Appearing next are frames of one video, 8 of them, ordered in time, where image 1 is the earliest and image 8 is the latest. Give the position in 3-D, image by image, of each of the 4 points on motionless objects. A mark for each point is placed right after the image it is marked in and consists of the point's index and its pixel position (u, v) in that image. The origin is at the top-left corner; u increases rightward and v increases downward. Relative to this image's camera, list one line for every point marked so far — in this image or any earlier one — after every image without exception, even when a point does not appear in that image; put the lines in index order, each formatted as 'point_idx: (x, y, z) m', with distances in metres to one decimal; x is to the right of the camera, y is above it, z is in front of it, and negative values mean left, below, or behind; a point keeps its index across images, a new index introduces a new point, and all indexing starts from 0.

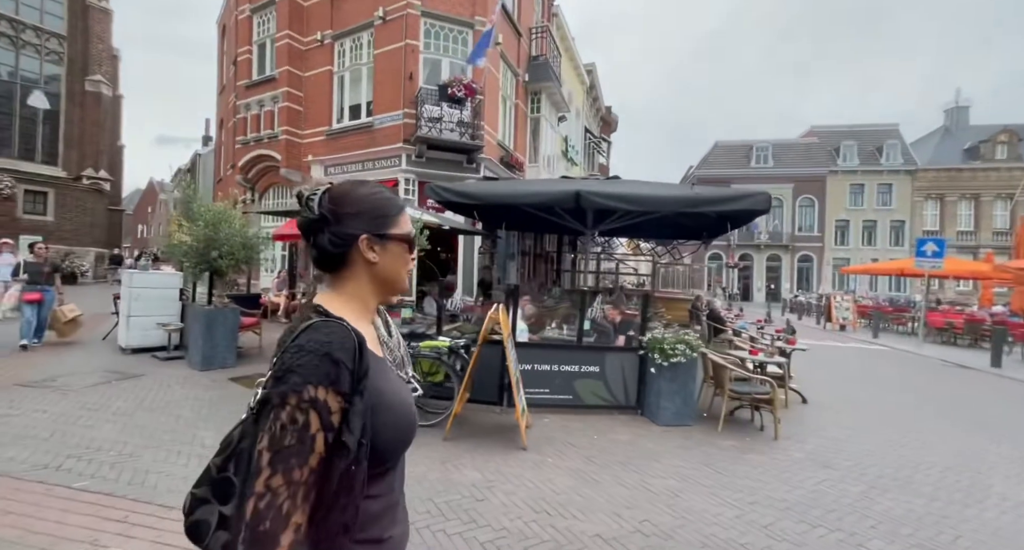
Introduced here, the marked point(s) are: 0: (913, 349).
0: (+14.6, -2.7, +16.3) m
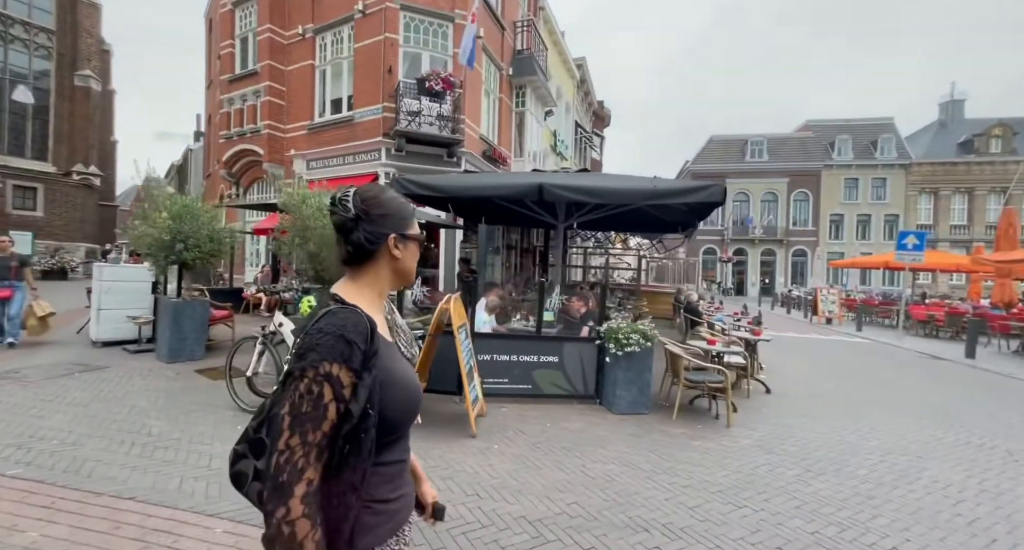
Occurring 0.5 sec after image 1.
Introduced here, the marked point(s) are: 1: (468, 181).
0: (+14.1, -2.5, +16.5) m
1: (-0.6, +1.2, +5.8) m
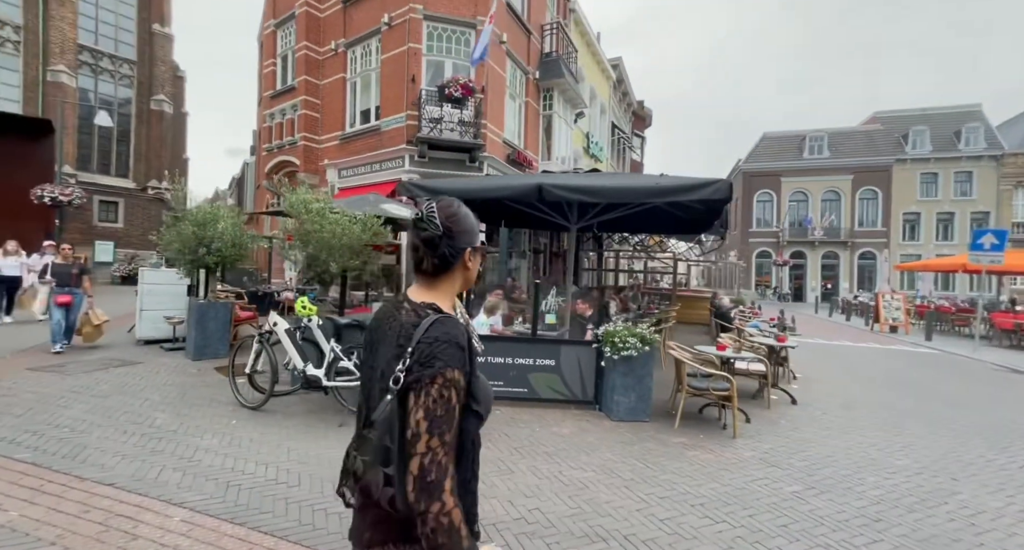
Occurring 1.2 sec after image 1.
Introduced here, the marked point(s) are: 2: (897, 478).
0: (+15.1, -2.6, +14.9) m
1: (-0.6, +1.2, +5.8) m
2: (+3.2, -1.7, +3.8) m
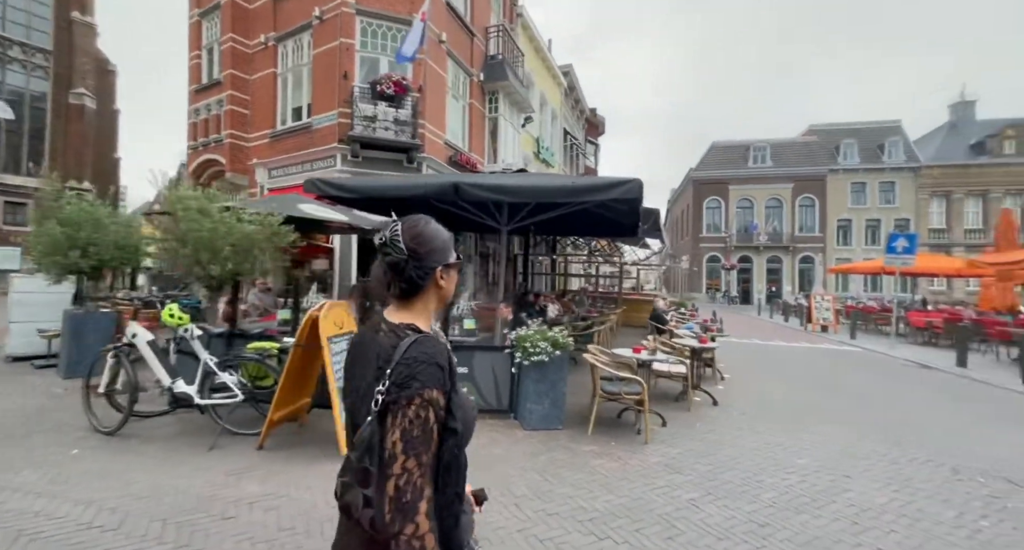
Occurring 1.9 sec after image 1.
0: (+13.3, -2.6, +15.9) m
1: (-1.6, +1.1, +5.5) m
2: (+2.3, -1.7, +3.8) m
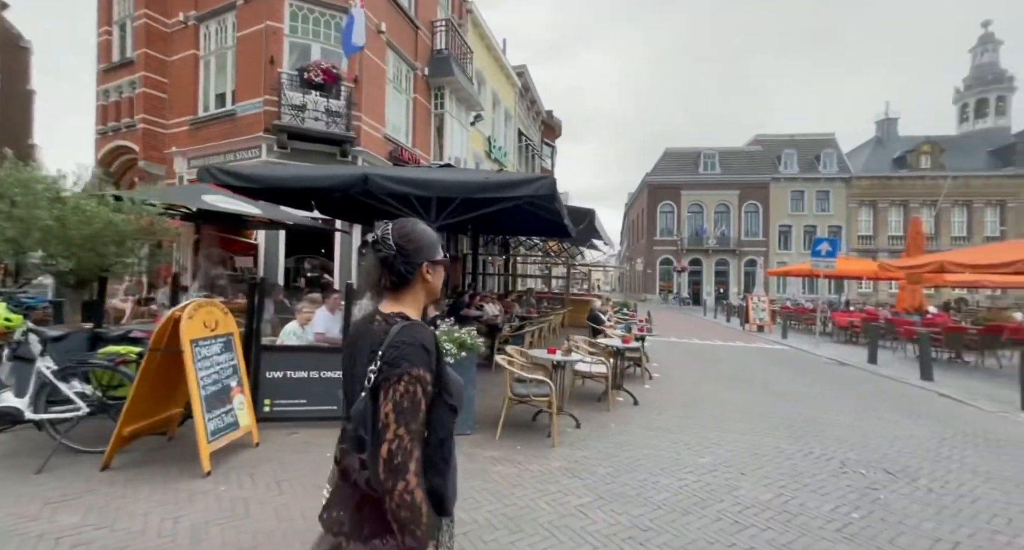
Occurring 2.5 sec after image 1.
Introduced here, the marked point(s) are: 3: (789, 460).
0: (+11.2, -2.7, +16.9) m
1: (-2.6, +1.2, +5.2) m
2: (+1.5, -1.7, +3.8) m
3: (+2.8, -1.8, +4.6) m
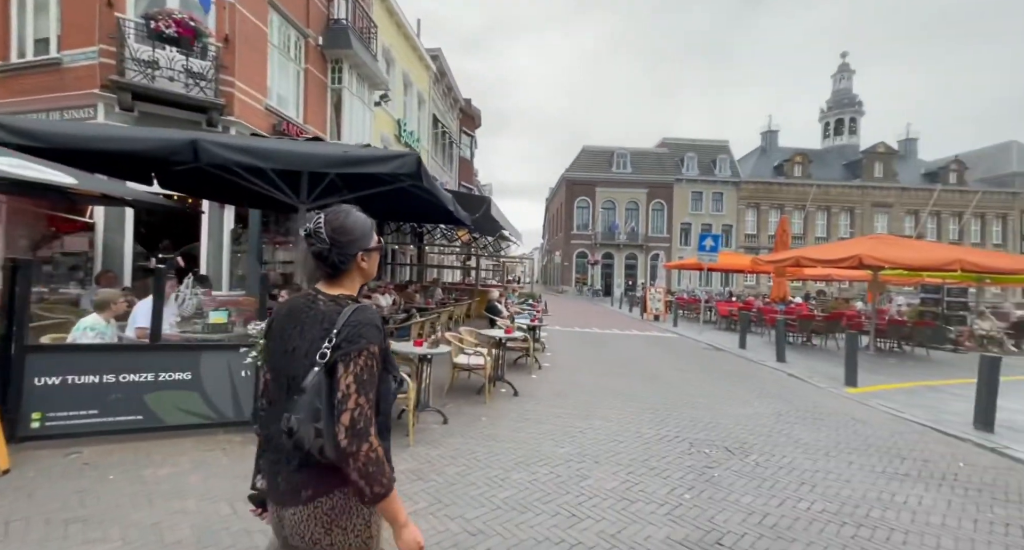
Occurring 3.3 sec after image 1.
0: (+7.4, -2.4, +18.4) m
1: (-3.9, +1.3, +4.3) m
2: (+0.3, -1.6, +3.7) m
3: (+1.4, -1.7, +4.8) m
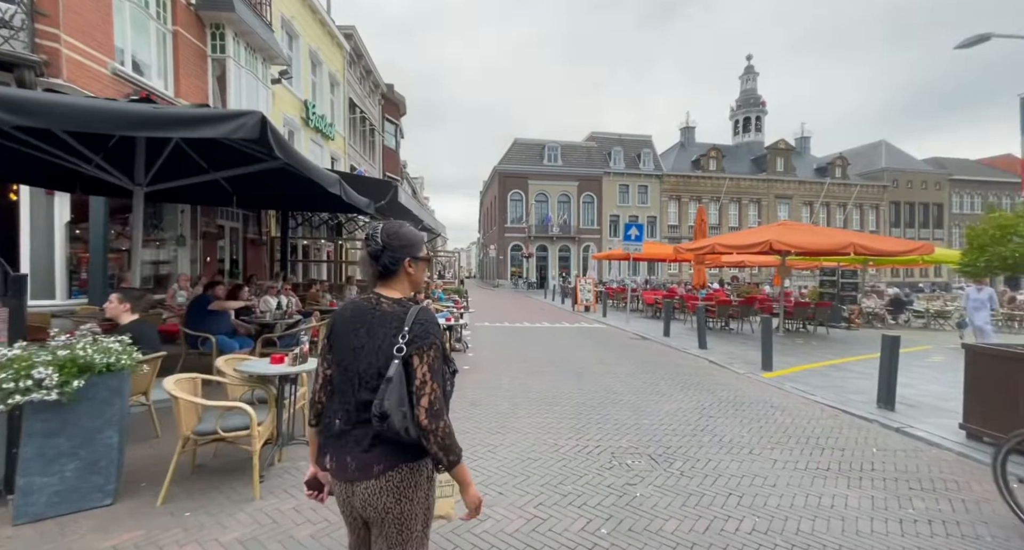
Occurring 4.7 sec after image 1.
0: (+4.4, -2.0, +18.5) m
1: (-4.8, +1.2, +2.8) m
2: (-0.5, -1.6, +2.9) m
3: (+0.5, -1.7, +4.1) m
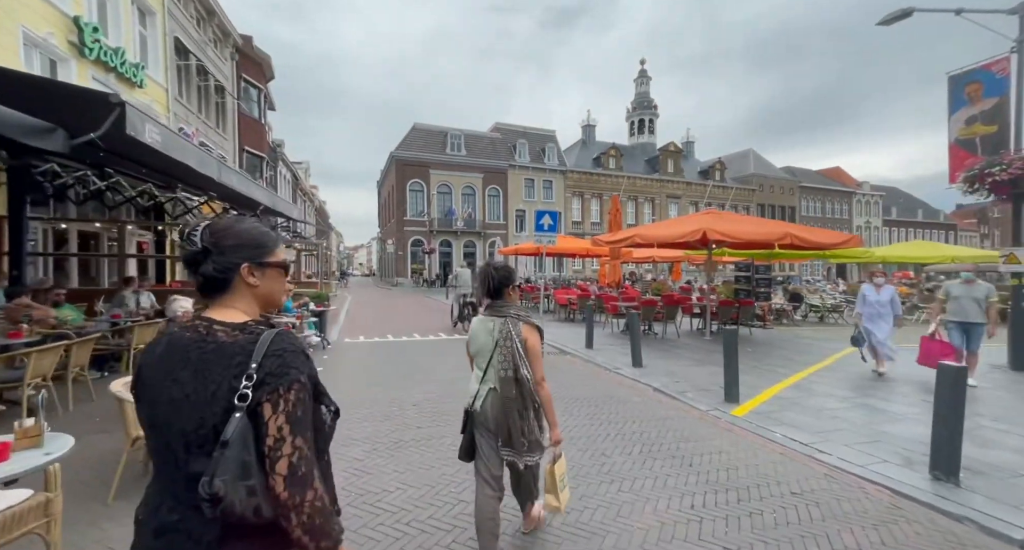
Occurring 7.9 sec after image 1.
0: (+0.7, -1.9, +15.5) m
1: (-5.2, +1.1, -1.8) m
2: (-1.0, -1.6, -0.8) m
3: (-0.3, -1.7, +0.6) m
